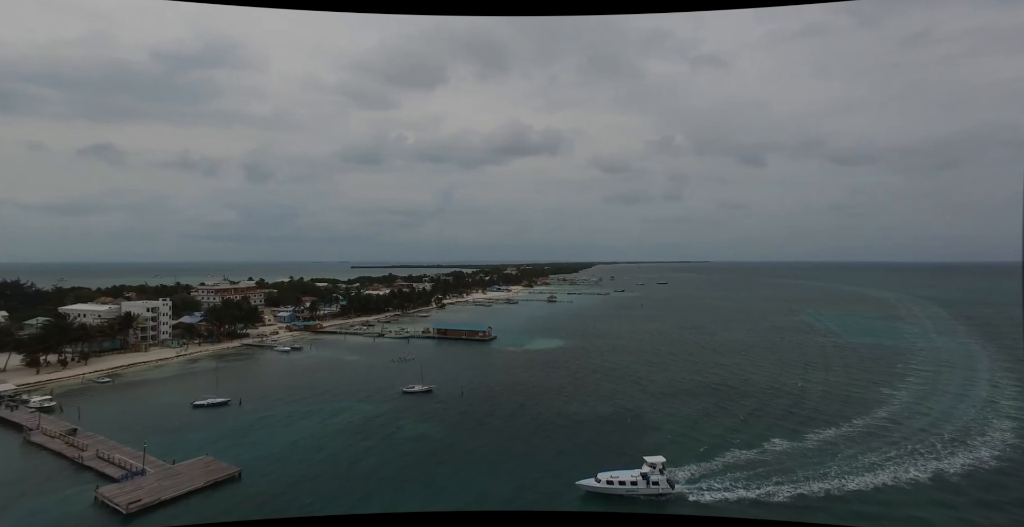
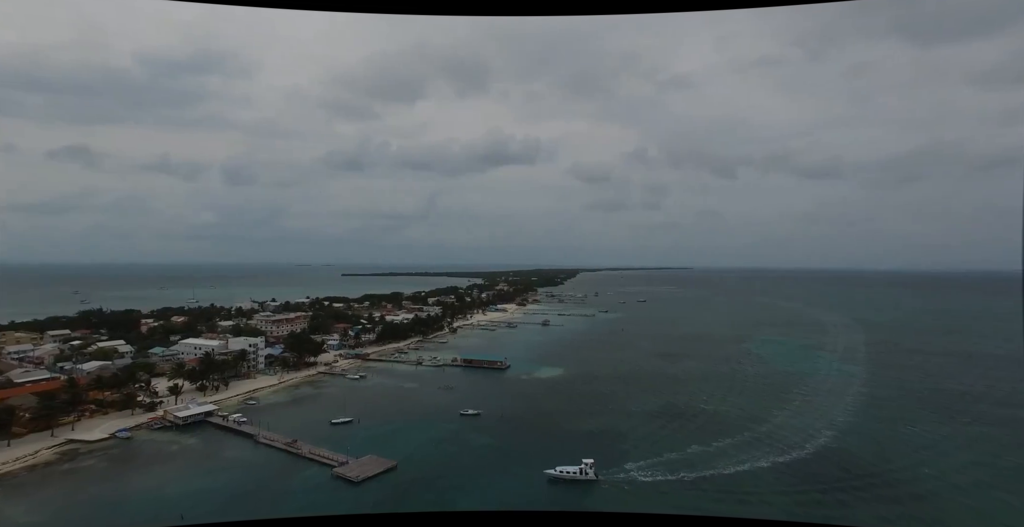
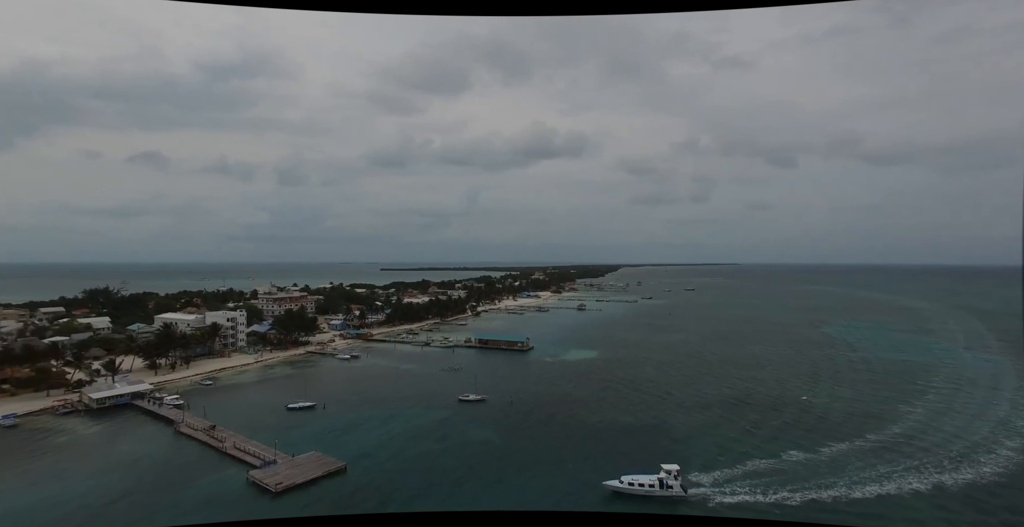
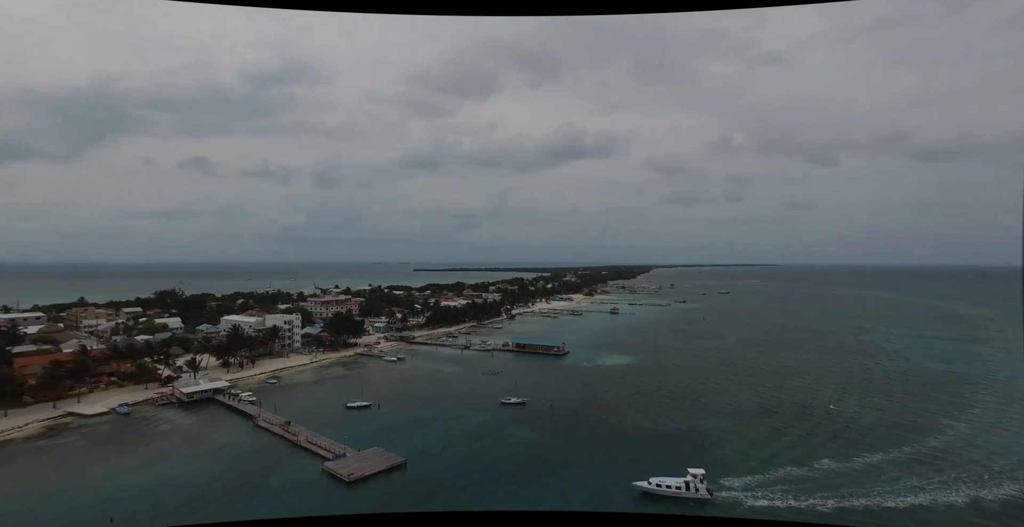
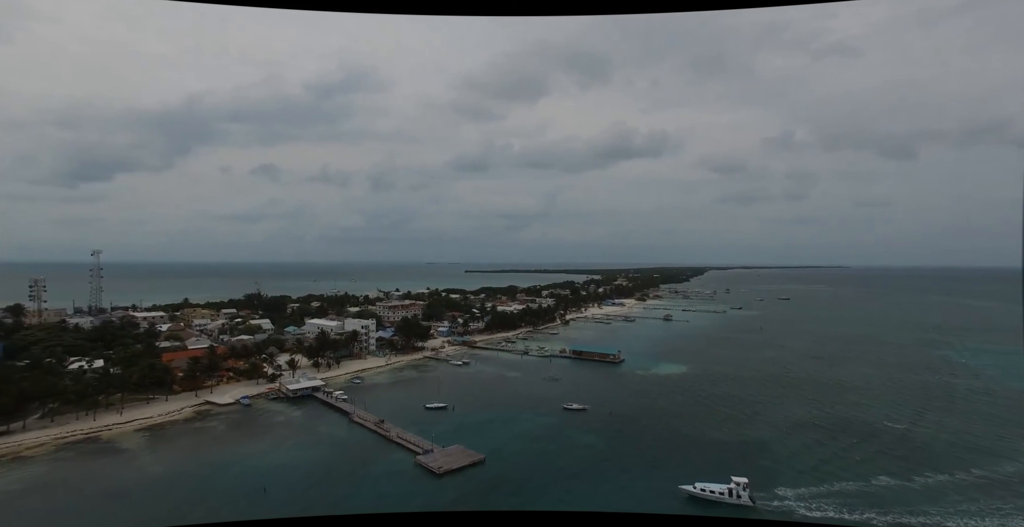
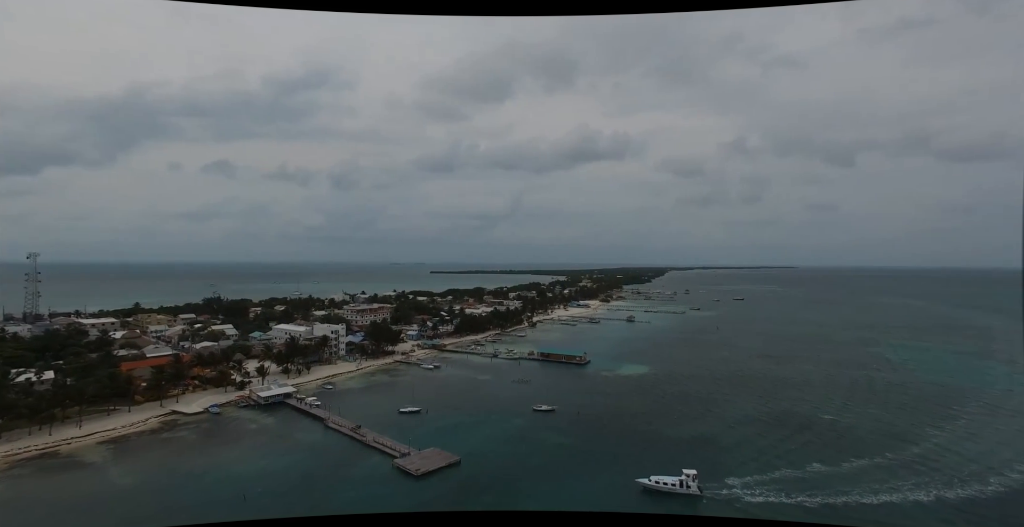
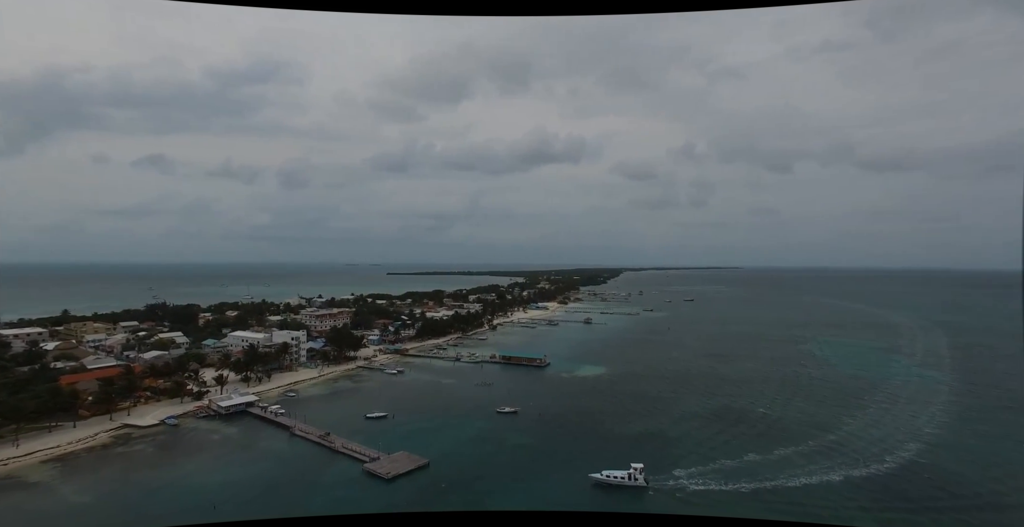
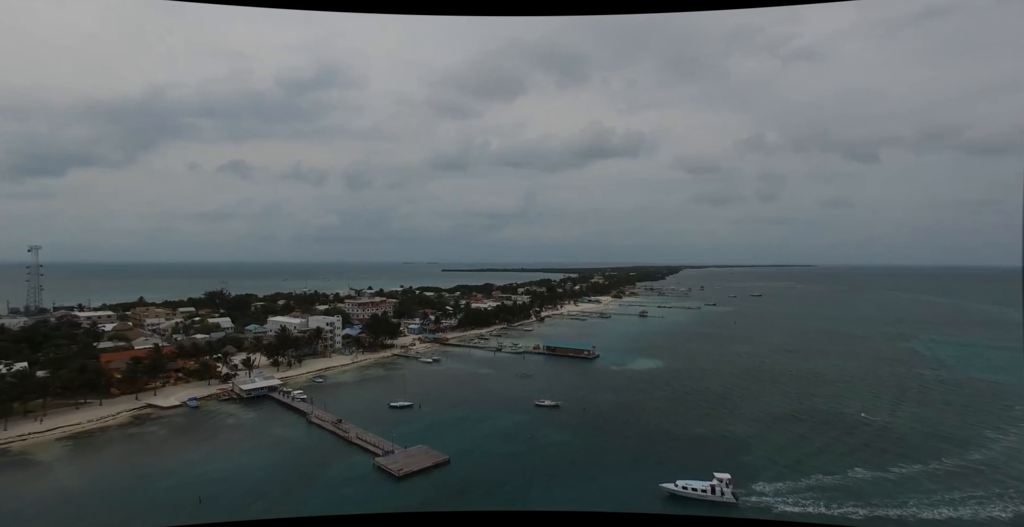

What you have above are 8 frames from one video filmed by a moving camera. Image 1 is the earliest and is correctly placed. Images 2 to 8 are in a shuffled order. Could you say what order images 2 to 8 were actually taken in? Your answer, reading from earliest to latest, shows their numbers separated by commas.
3, 4, 8, 5, 6, 7, 2
